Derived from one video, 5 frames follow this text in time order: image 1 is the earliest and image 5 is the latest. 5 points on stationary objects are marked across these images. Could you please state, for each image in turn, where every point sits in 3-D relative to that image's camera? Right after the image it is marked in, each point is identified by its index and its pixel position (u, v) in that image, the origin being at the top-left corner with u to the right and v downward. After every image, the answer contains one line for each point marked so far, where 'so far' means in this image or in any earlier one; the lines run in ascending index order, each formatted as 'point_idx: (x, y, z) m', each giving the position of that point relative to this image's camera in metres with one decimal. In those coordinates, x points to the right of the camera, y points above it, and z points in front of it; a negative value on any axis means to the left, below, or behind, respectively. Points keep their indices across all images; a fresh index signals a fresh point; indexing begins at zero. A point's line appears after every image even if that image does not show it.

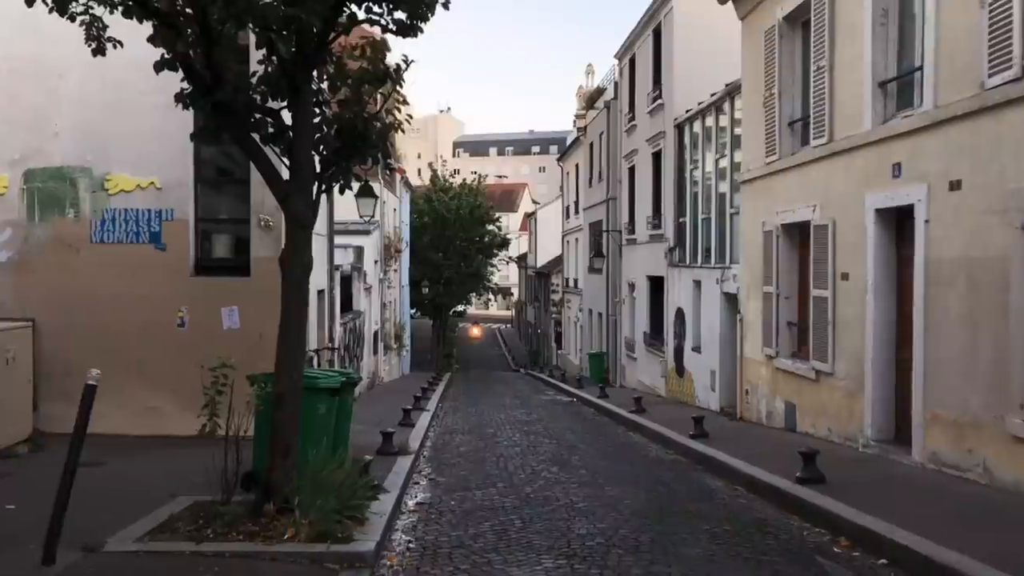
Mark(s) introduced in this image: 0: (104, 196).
0: (-5.9, +1.4, +13.3) m
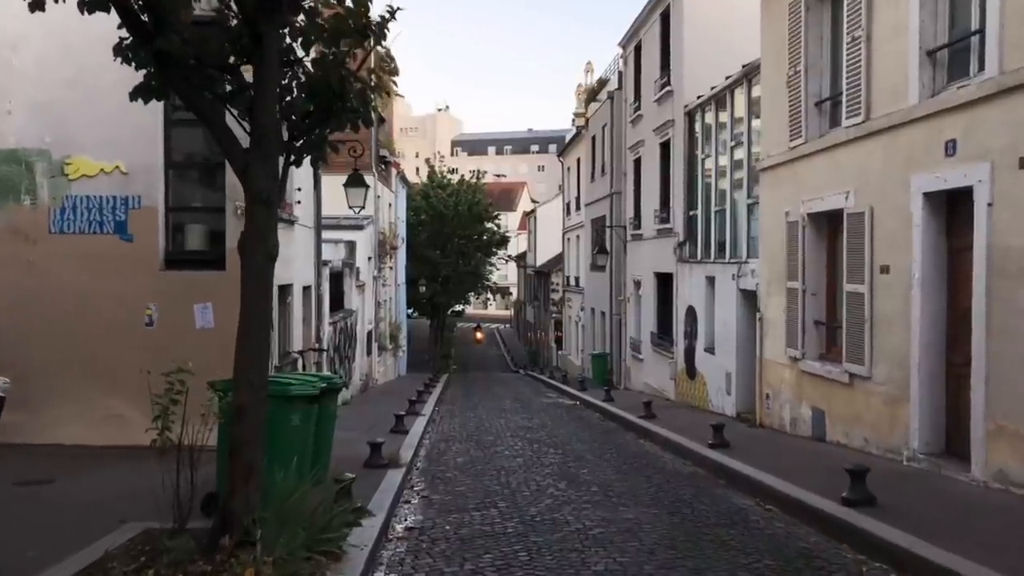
0: (-5.9, +1.4, +12.1) m
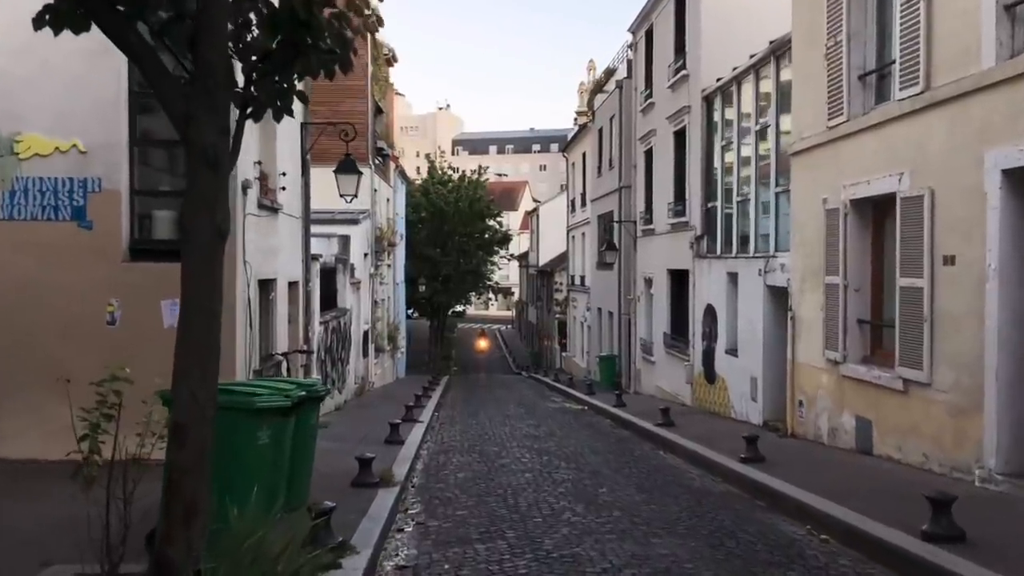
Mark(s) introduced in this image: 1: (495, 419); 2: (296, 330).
0: (-5.8, +1.5, +10.7) m
1: (-0.4, -2.7, +19.0) m
2: (-3.5, -0.7, +14.7) m
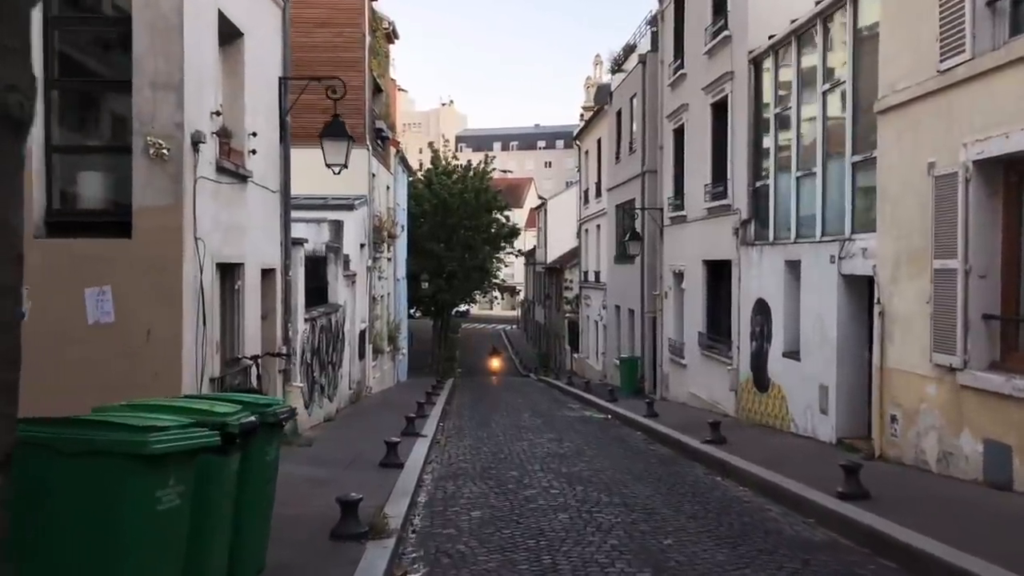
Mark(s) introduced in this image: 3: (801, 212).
0: (-5.5, +1.6, +8.2) m
1: (0.0, -2.6, +16.4) m
2: (-3.2, -0.5, +12.1) m
3: (+4.5, +1.2, +14.2) m
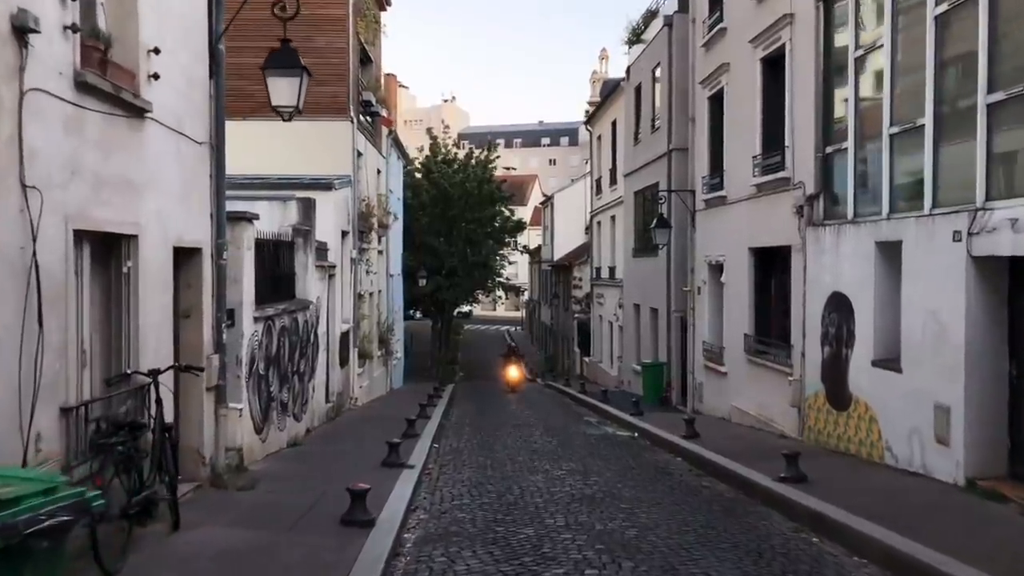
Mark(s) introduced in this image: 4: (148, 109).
0: (-5.4, +1.8, +4.9) m
1: (+0.1, -2.5, +13.2) m
2: (-3.0, -0.4, +8.8) m
3: (+4.6, +1.3, +10.9) m
4: (-2.9, +1.4, +7.3) m
